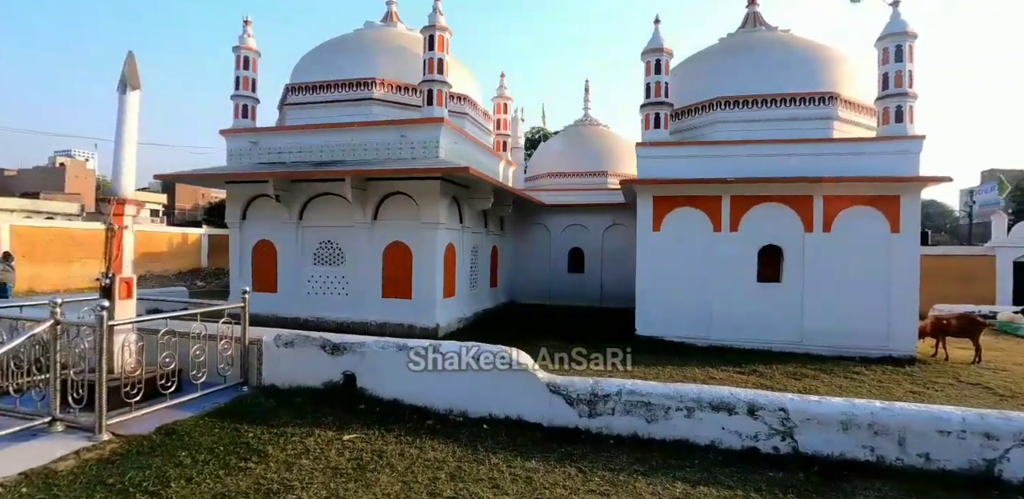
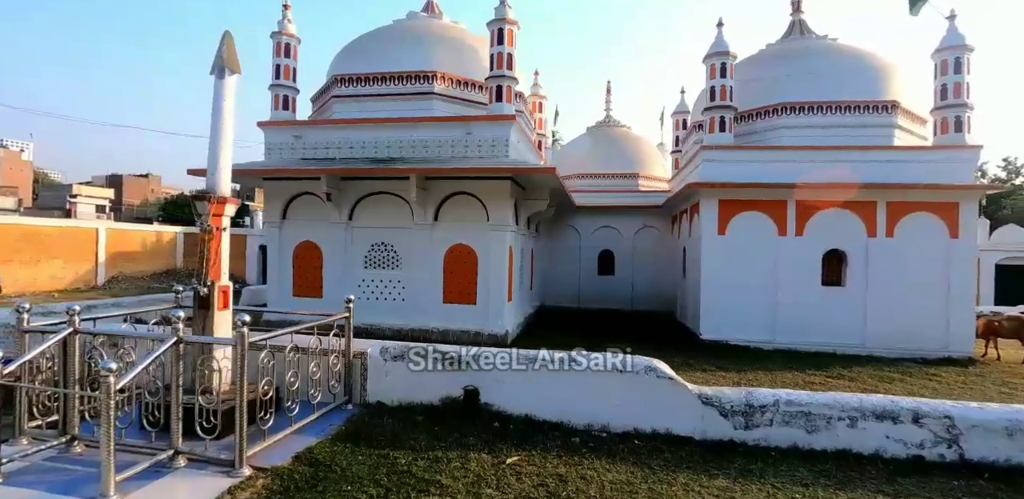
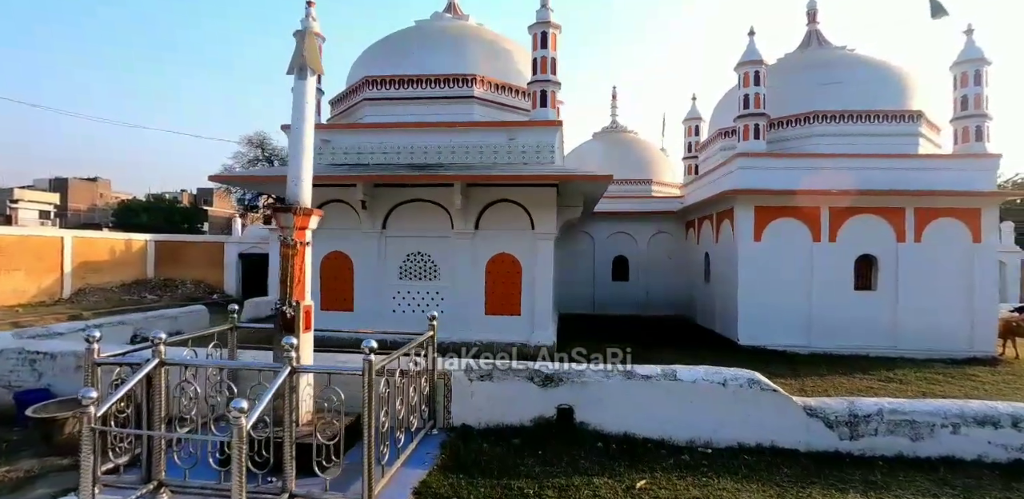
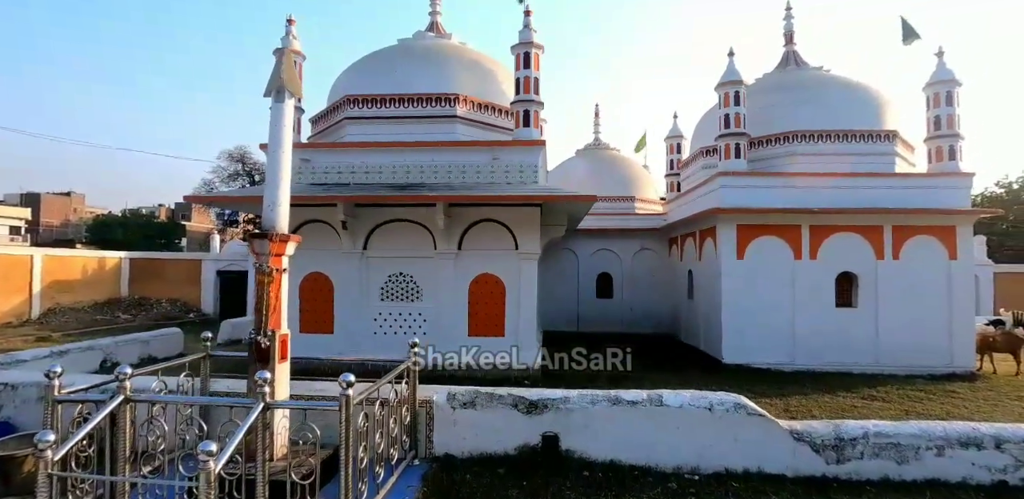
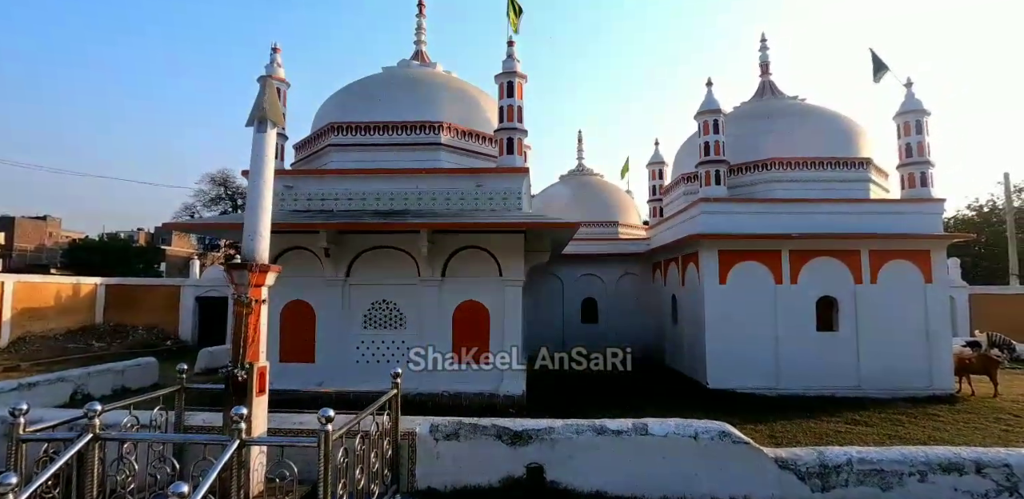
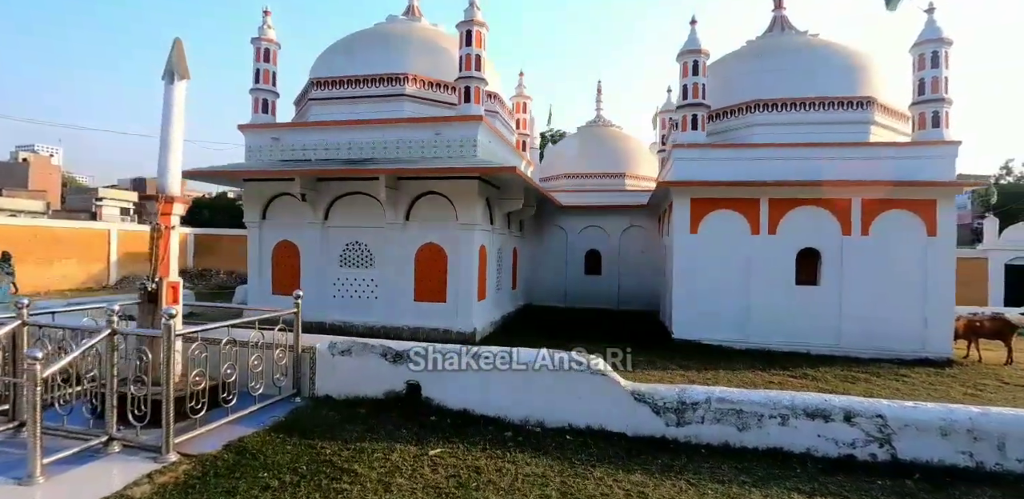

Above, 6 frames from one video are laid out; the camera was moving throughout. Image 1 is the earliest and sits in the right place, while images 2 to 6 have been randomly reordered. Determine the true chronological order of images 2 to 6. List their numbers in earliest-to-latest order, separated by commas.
6, 2, 3, 4, 5
